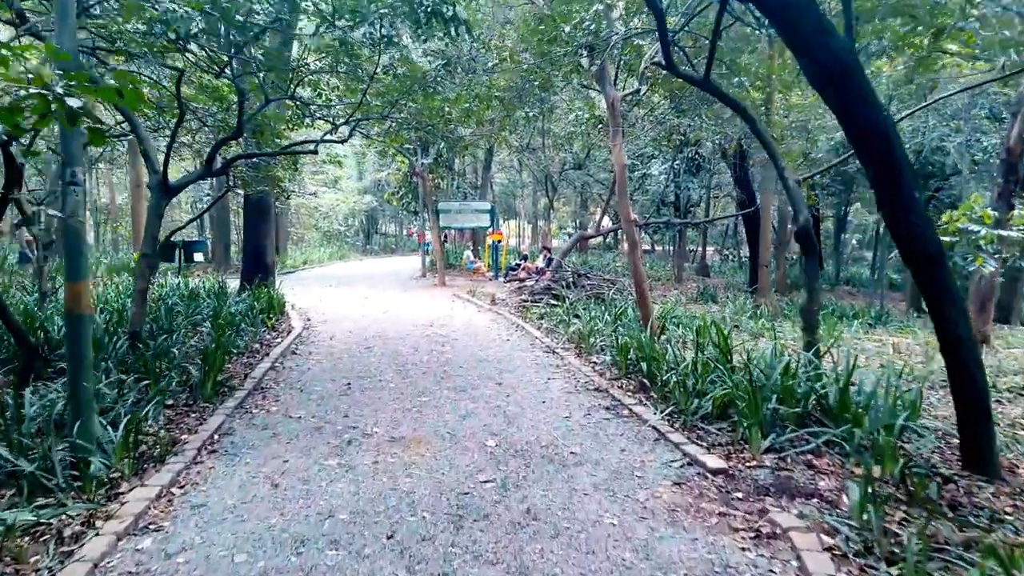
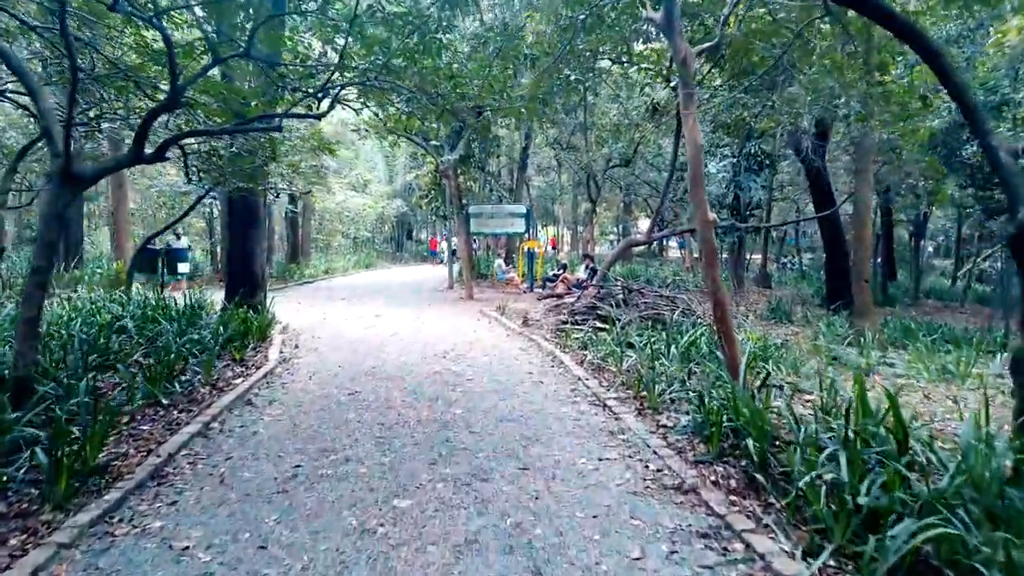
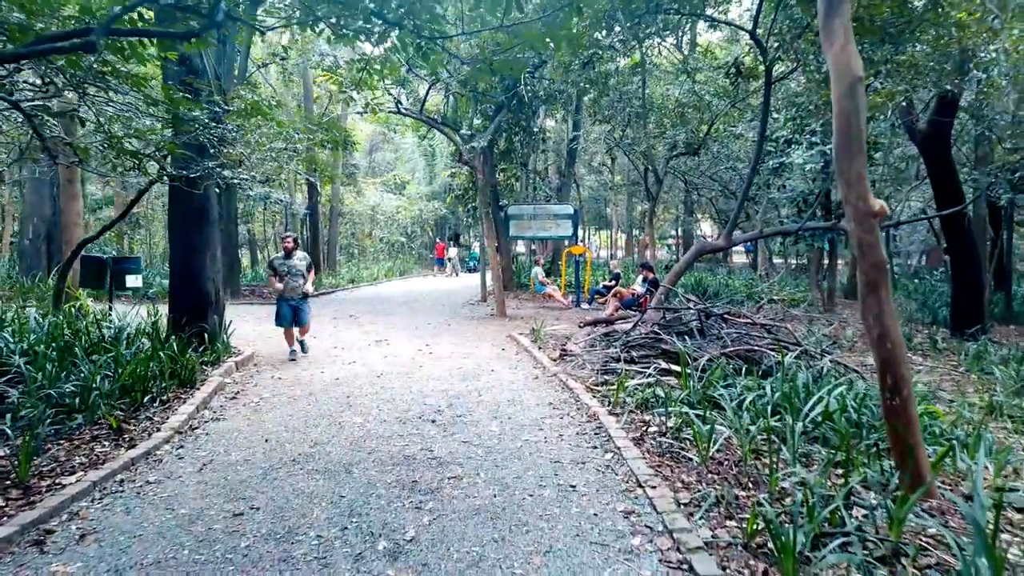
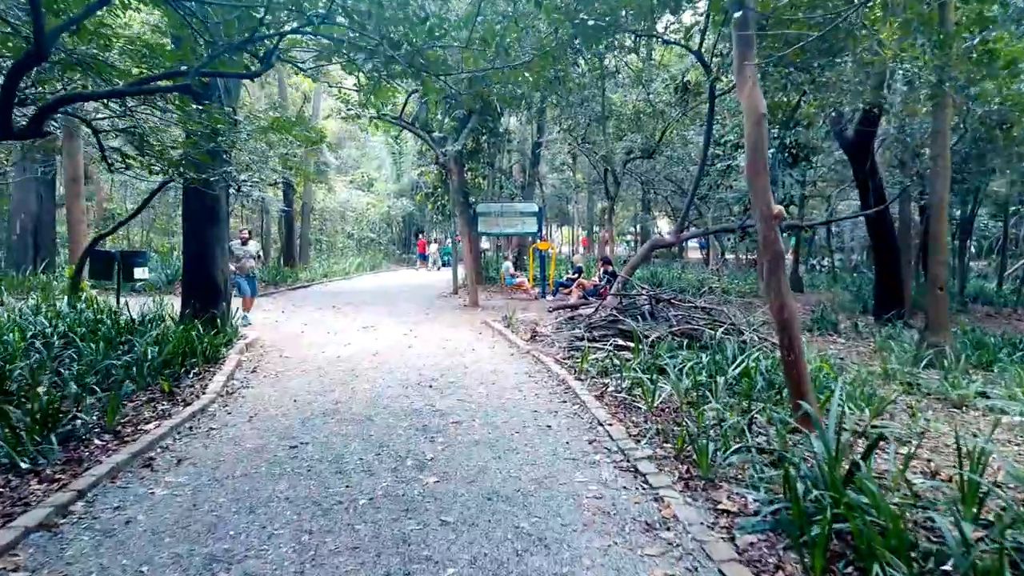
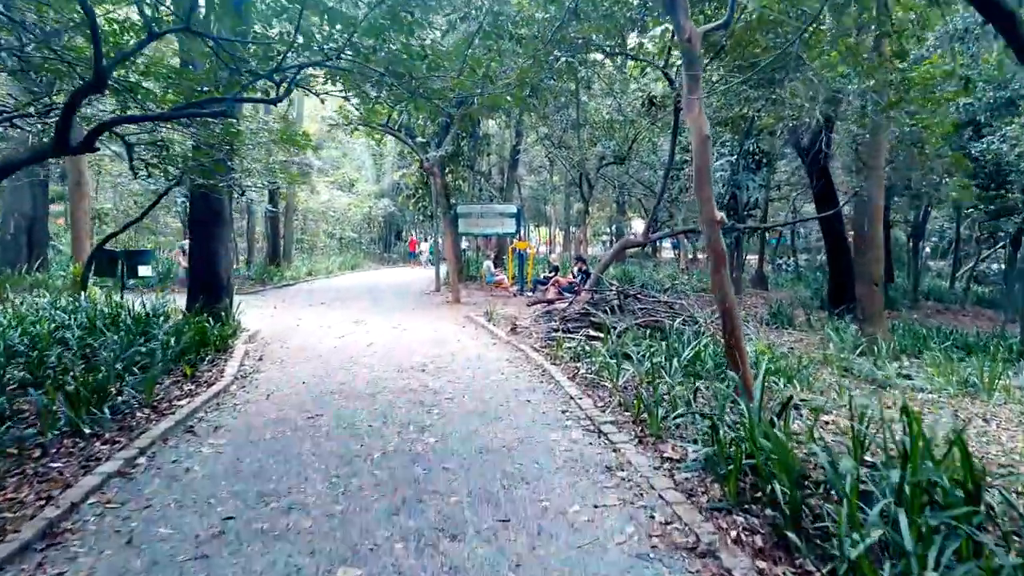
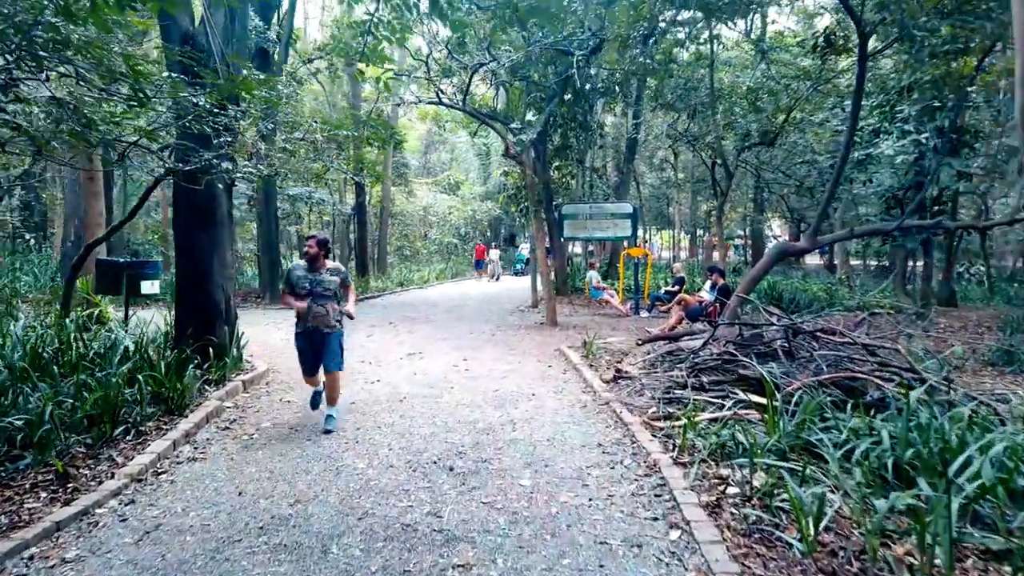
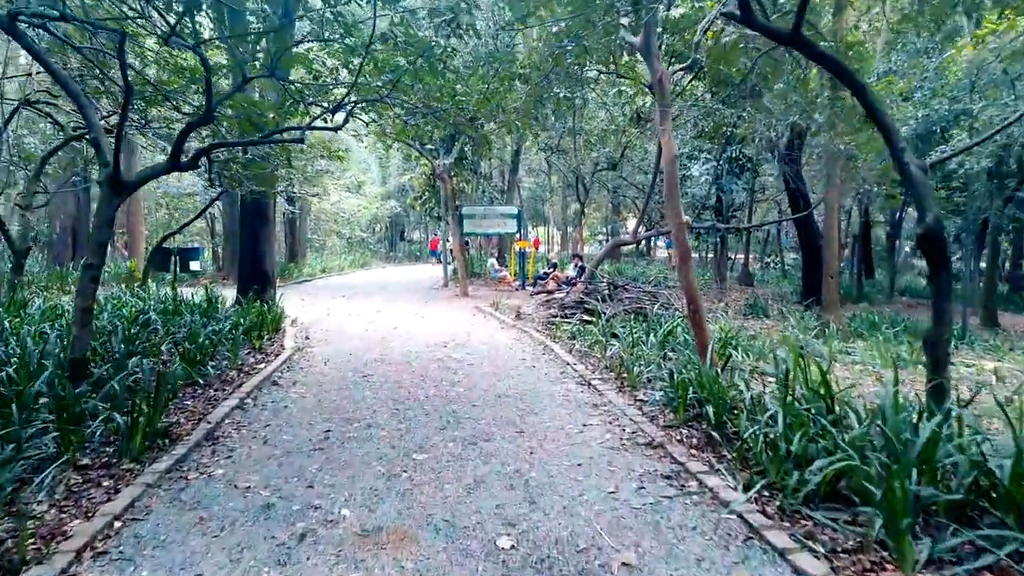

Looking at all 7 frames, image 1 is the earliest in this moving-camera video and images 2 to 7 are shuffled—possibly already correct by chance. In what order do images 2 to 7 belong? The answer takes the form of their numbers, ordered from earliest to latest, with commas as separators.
7, 2, 5, 4, 3, 6
